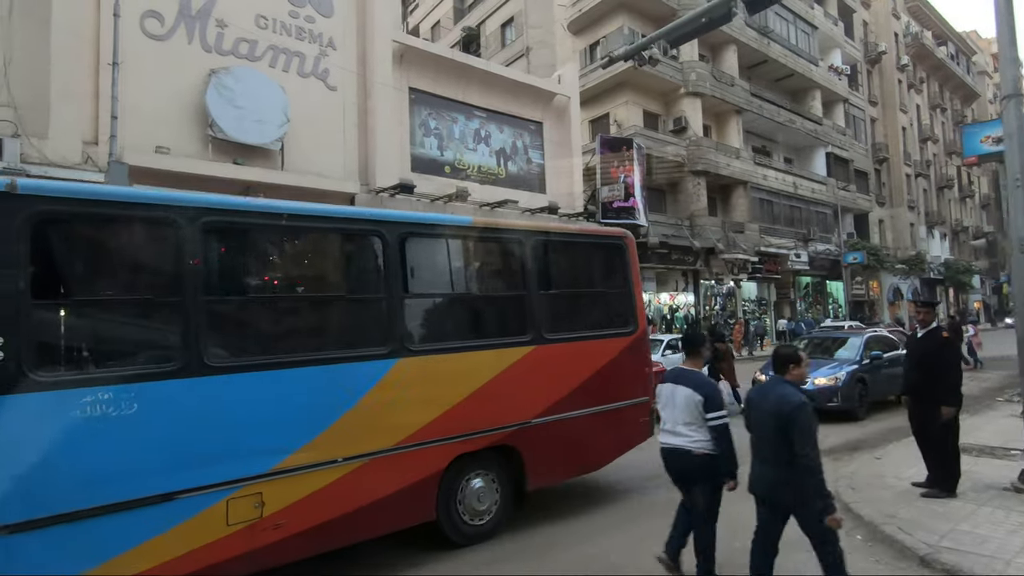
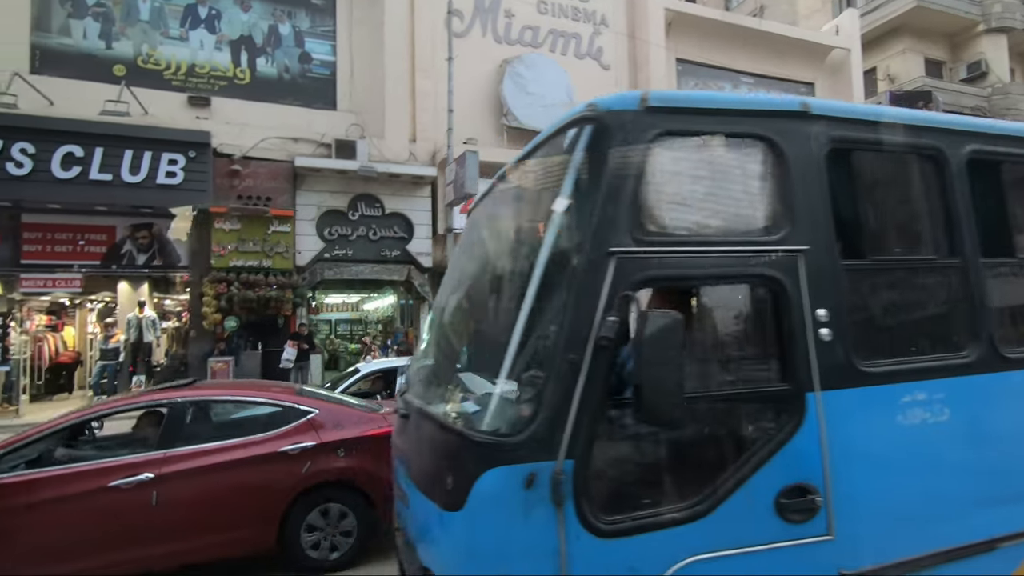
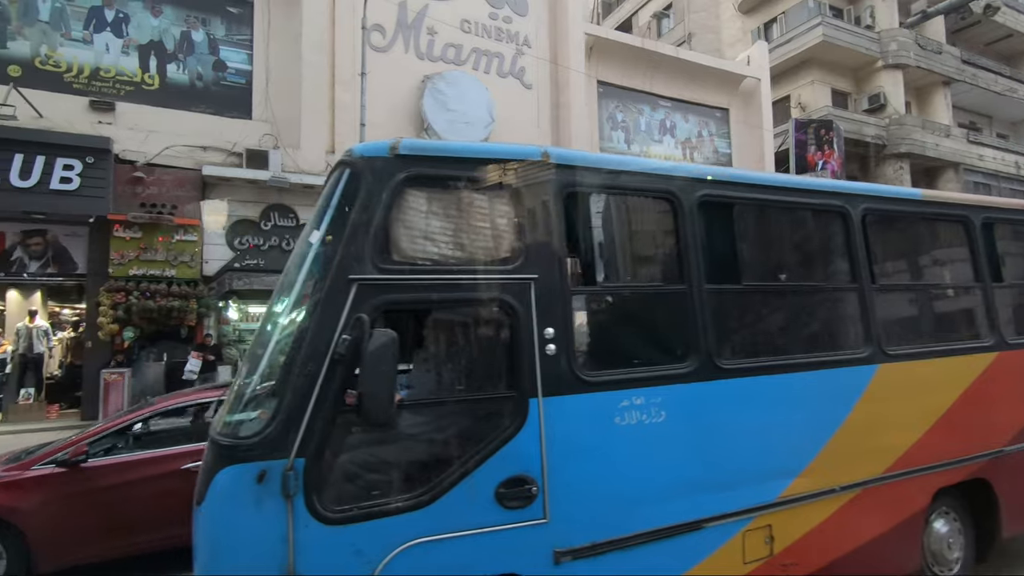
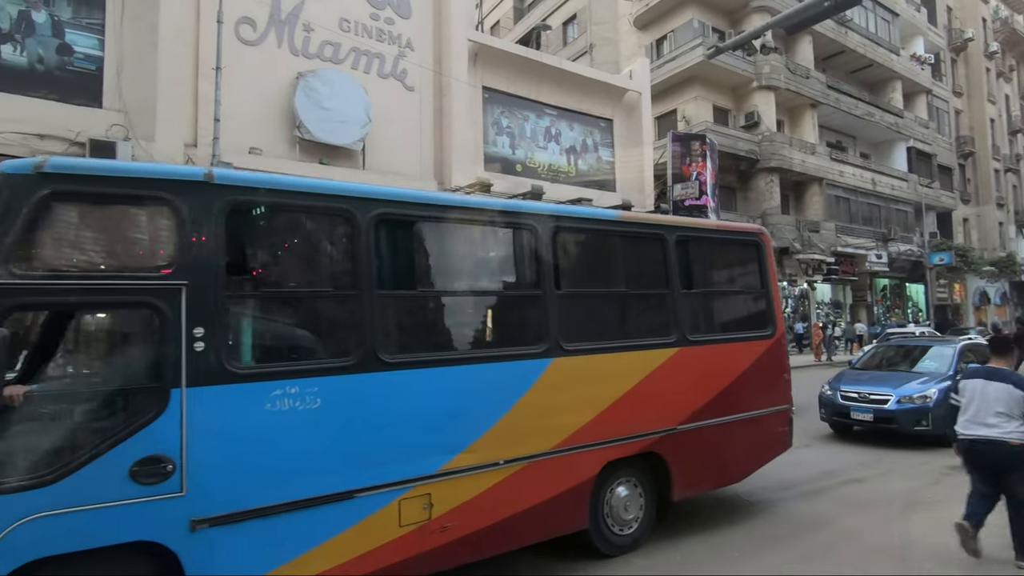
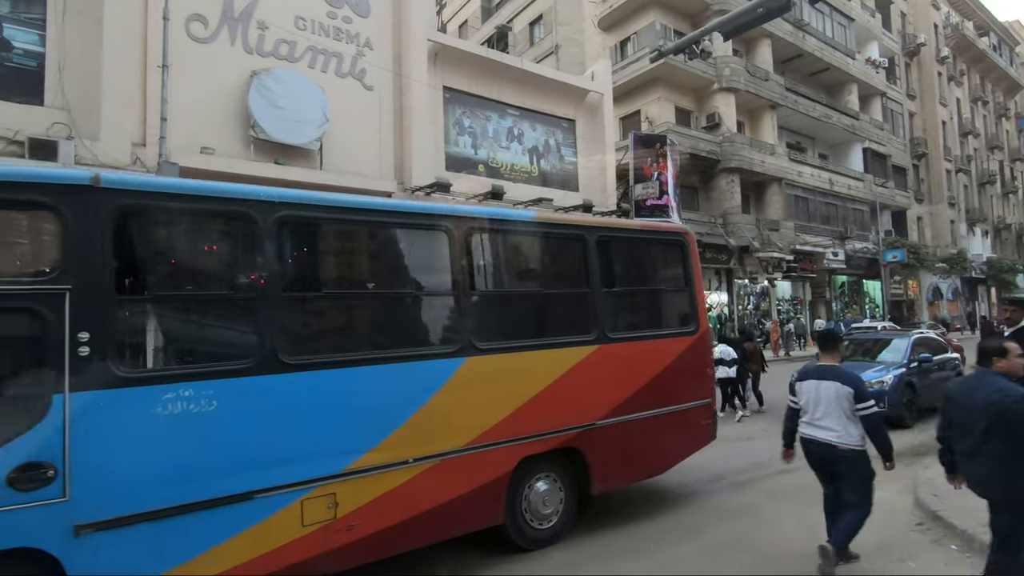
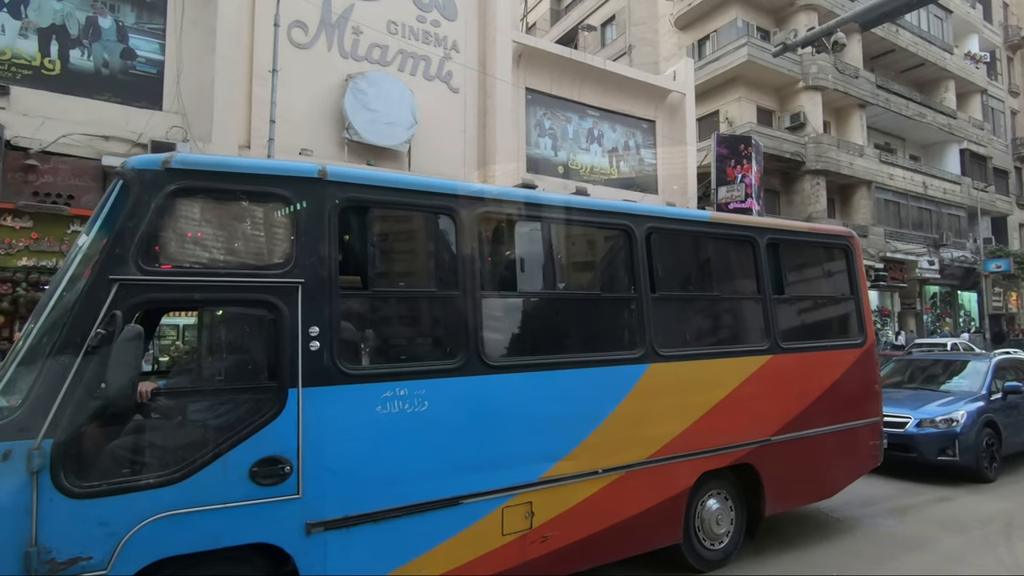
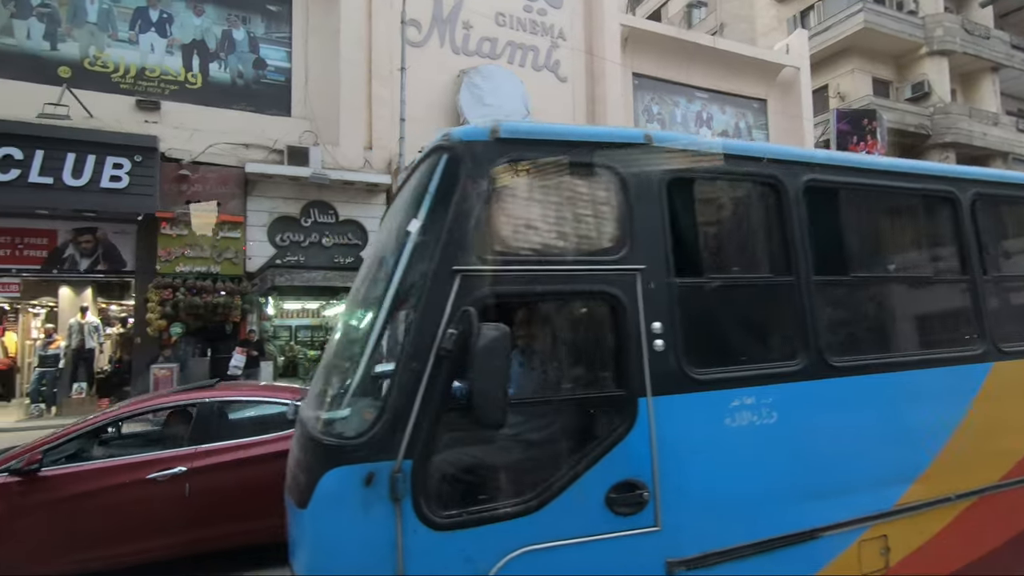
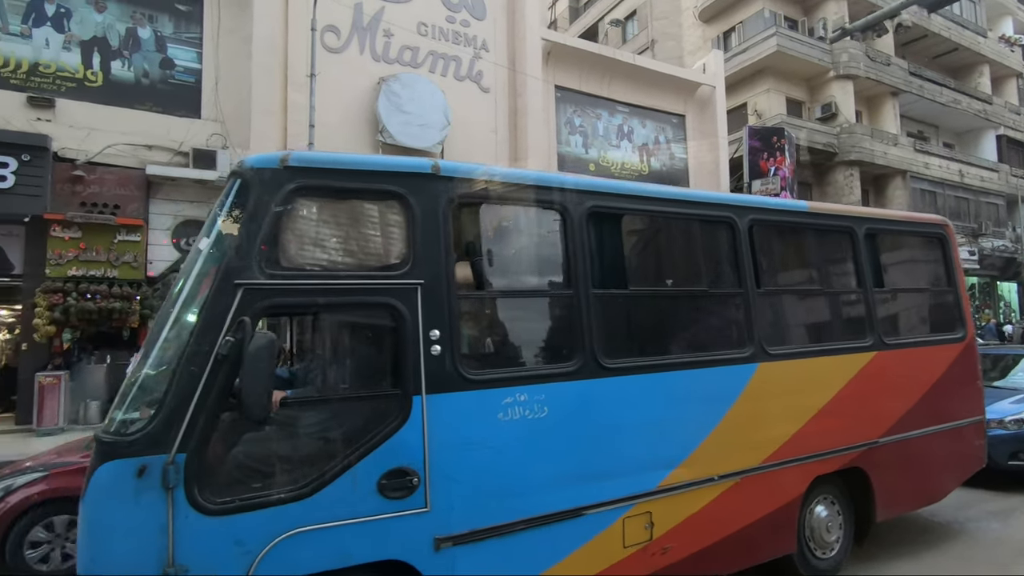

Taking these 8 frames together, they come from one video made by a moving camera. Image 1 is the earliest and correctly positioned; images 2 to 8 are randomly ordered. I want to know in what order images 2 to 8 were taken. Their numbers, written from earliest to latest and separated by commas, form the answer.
5, 4, 6, 8, 3, 7, 2
